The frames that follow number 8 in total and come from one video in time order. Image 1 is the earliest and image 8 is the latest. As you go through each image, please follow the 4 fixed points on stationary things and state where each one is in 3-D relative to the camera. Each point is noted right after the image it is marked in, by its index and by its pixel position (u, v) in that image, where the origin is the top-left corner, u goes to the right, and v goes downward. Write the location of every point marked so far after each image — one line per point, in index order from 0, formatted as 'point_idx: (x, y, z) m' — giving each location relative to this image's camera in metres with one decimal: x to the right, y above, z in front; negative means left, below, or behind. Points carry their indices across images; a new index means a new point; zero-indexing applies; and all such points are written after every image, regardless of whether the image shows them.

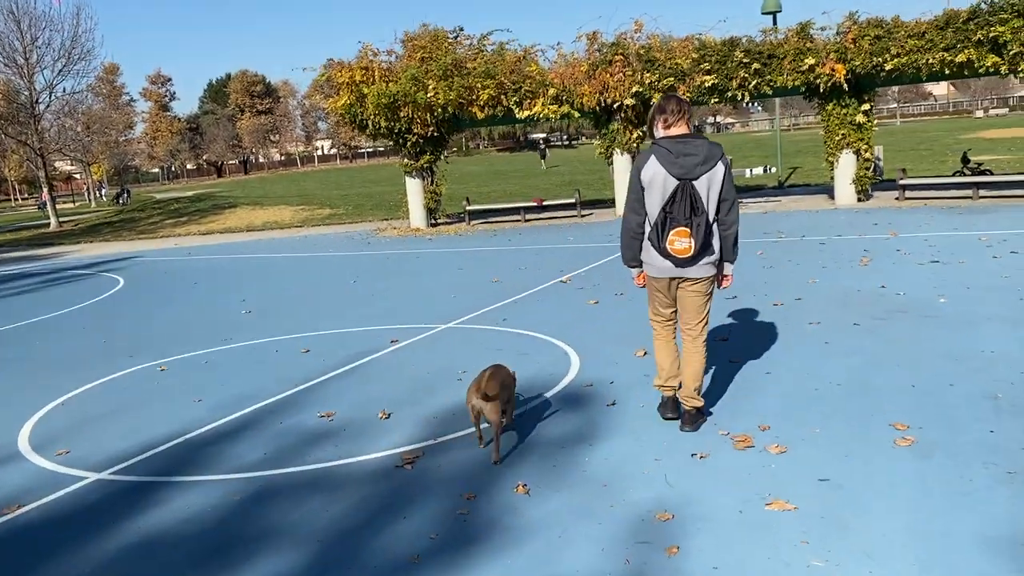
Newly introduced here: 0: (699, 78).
0: (+4.1, +4.6, +19.3) m
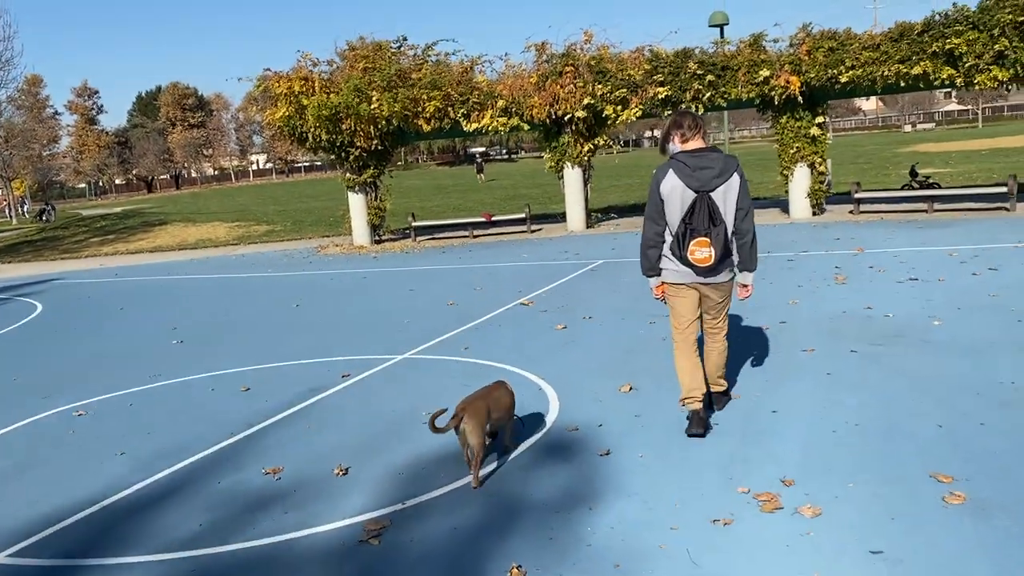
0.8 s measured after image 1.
0: (+3.0, +4.2, +18.8) m
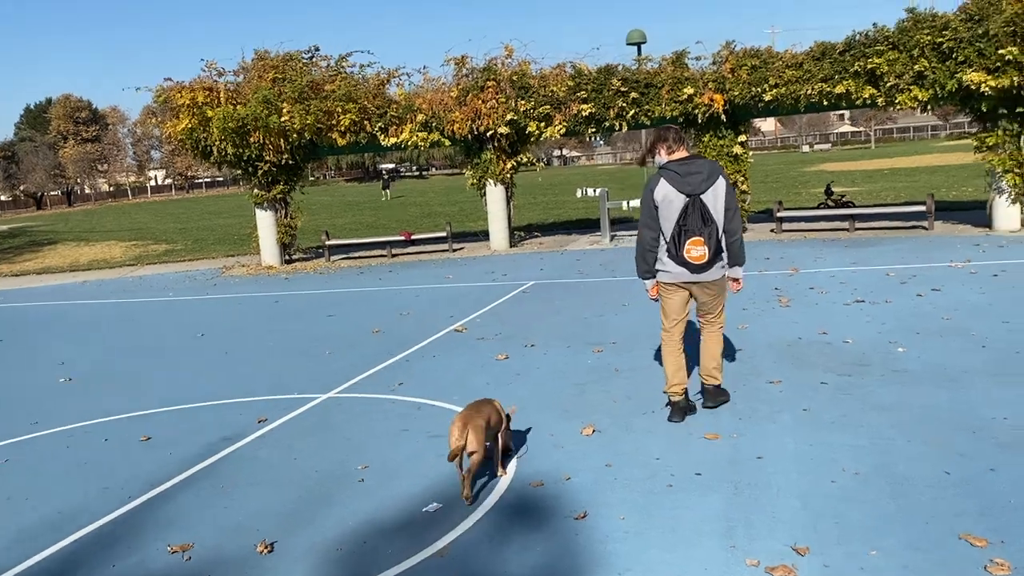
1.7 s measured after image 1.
0: (+1.3, +3.8, +18.3) m
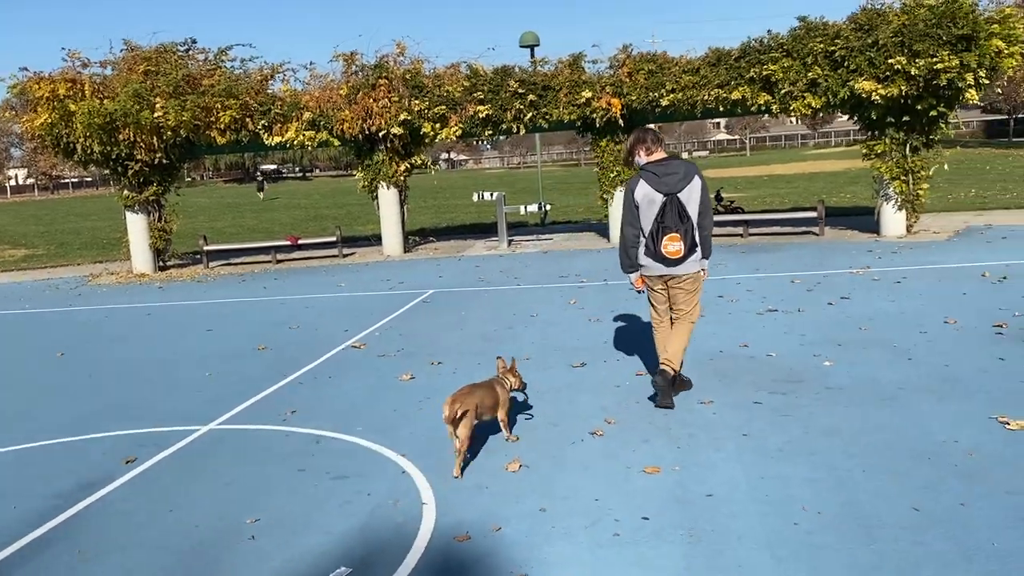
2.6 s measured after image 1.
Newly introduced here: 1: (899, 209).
0: (-0.8, +3.6, +17.7) m
1: (+7.2, +1.5, +16.5) m
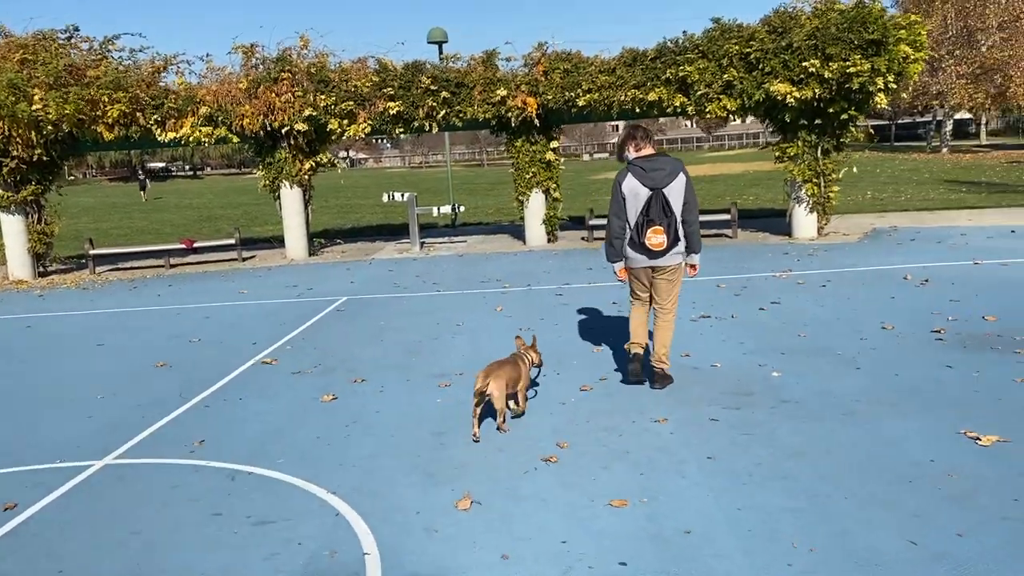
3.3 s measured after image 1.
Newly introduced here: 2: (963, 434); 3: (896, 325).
0: (-2.5, +3.5, +17.0) m
1: (+5.6, +1.4, +16.7) m
2: (+2.8, -0.9, +5.3) m
3: (+3.7, -0.3, +8.4) m
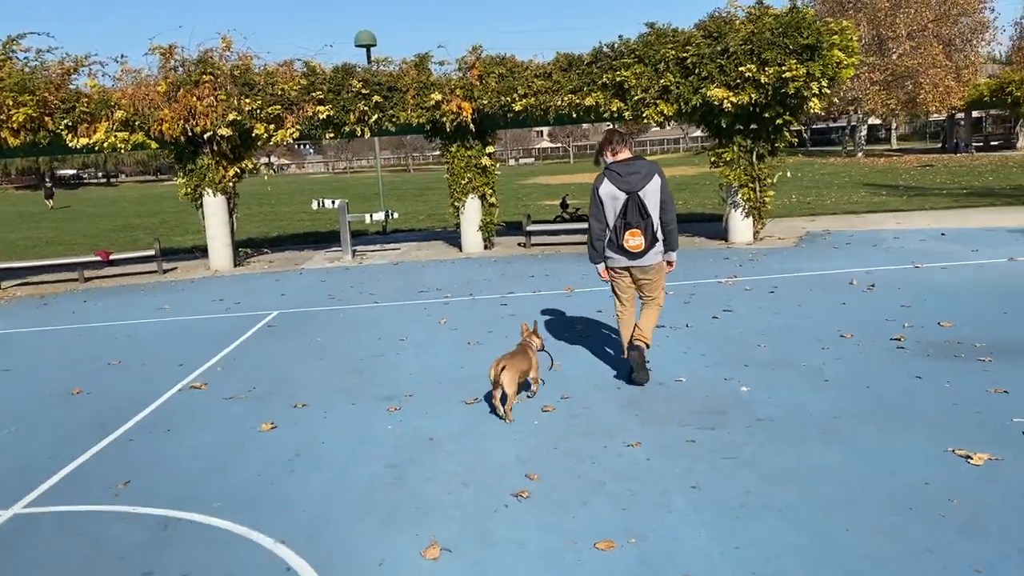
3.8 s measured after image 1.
0: (-3.7, +3.3, +16.3) m
1: (+4.4, +1.4, +16.7) m
2: (+2.6, -1.0, +5.1) m
3: (+3.2, -0.4, +8.2) m
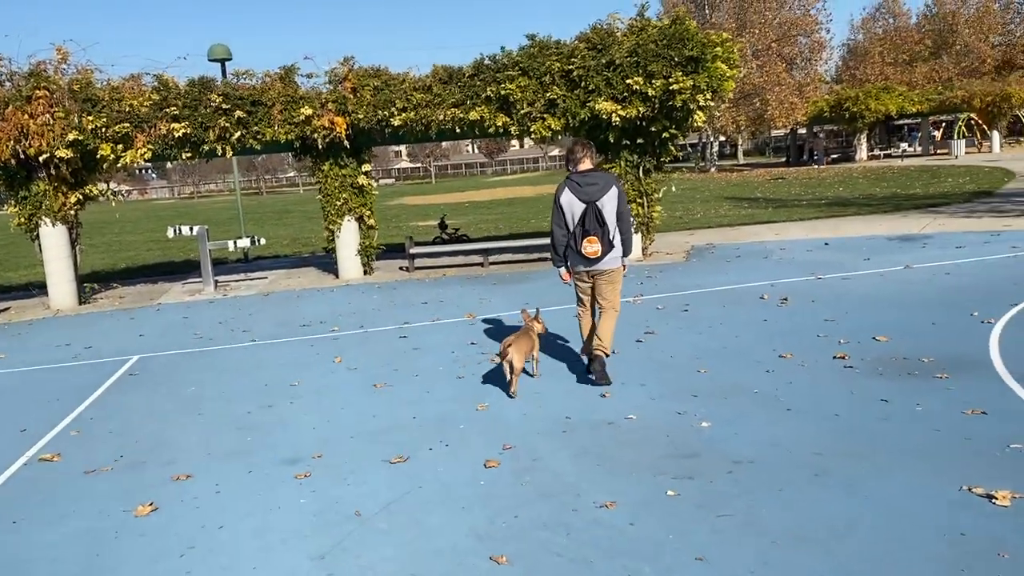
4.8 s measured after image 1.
0: (-5.8, +2.7, +14.7) m
1: (+2.3, +1.0, +16.3) m
2: (+2.4, -1.0, +4.6) m
3: (+2.5, -0.6, +7.7) m
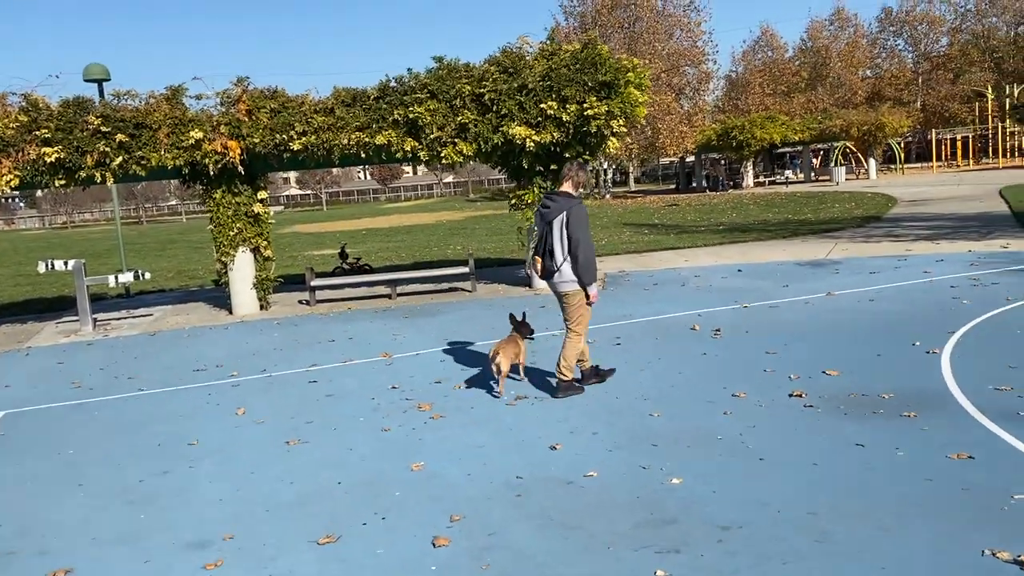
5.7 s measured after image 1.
0: (-7.2, +2.1, +13.2) m
1: (+0.7, +0.5, +15.8) m
2: (+2.2, -1.2, +4.1) m
3: (+1.9, -0.8, +7.2) m
